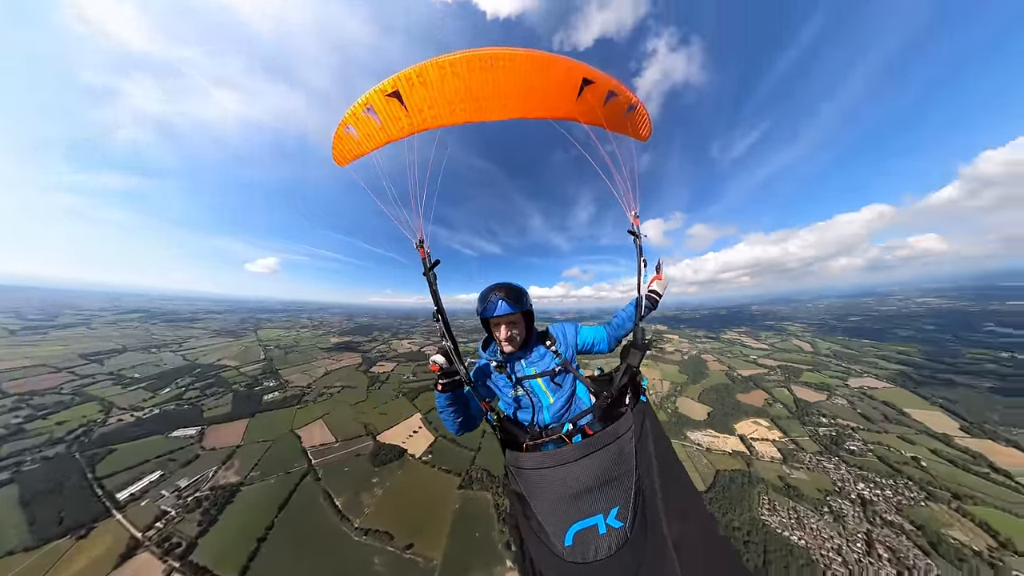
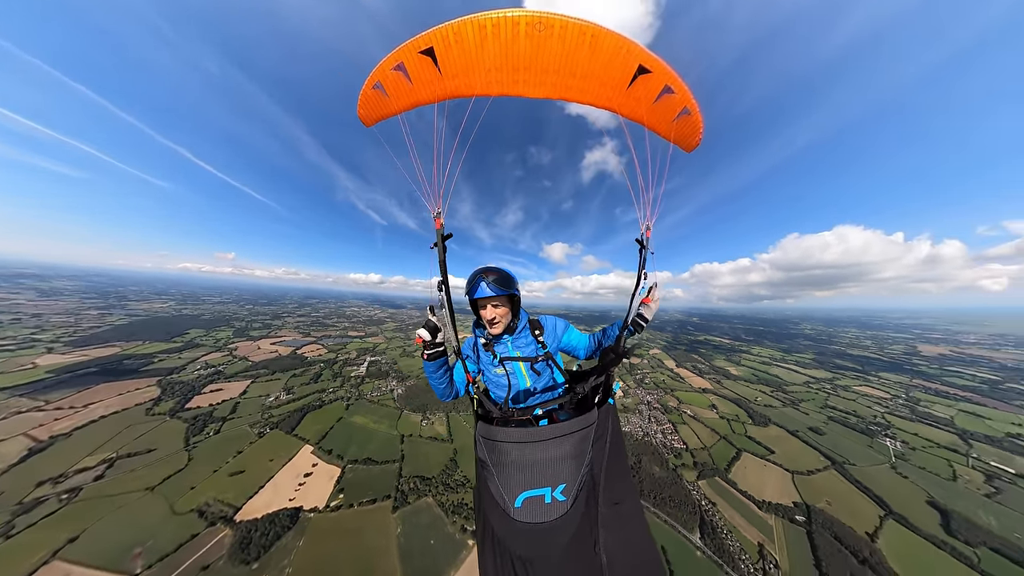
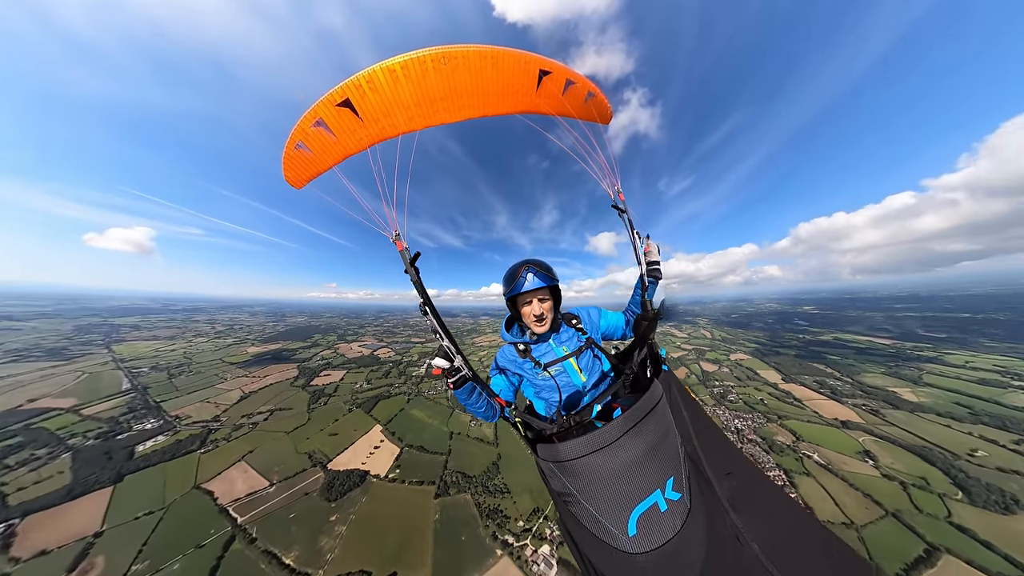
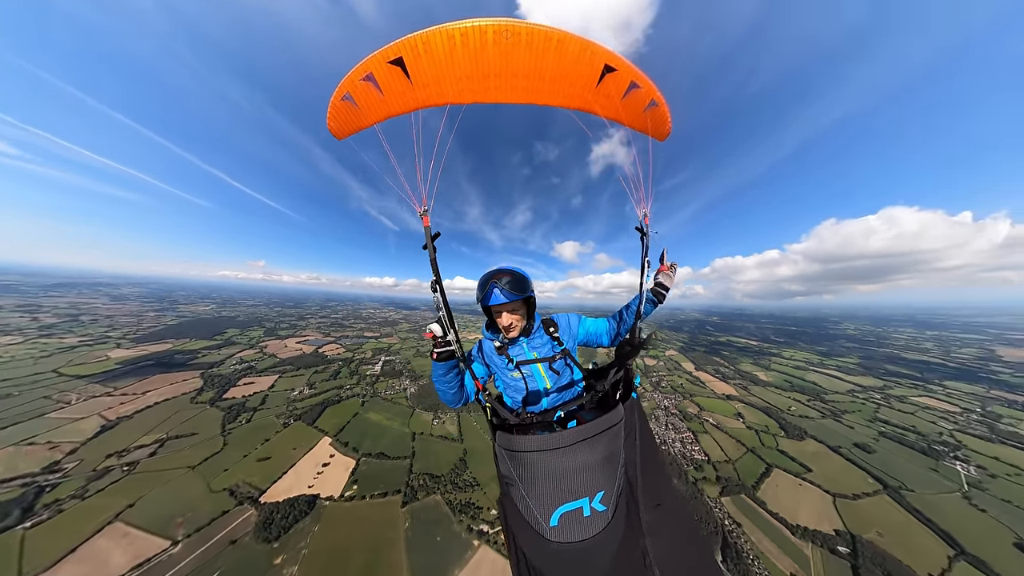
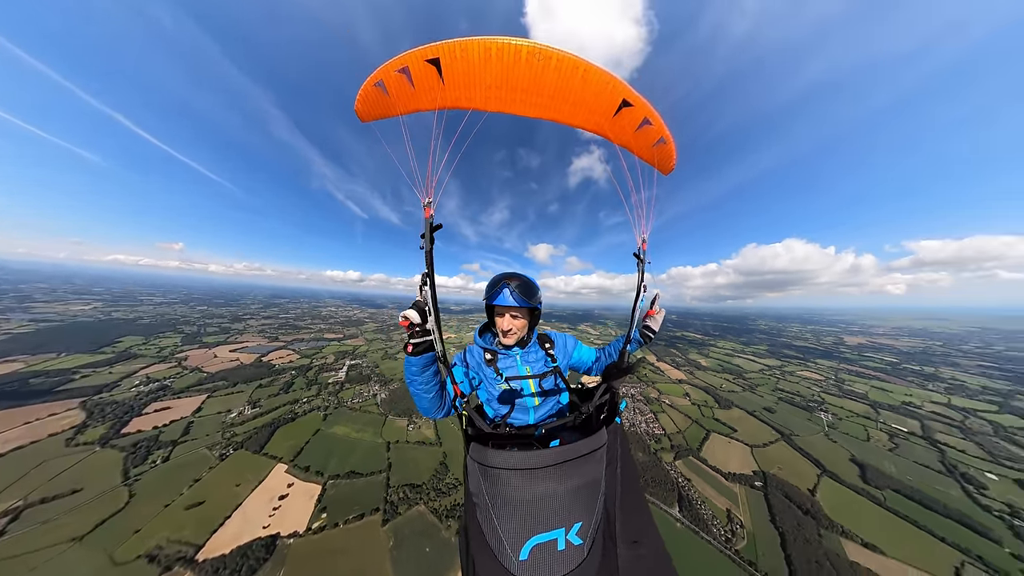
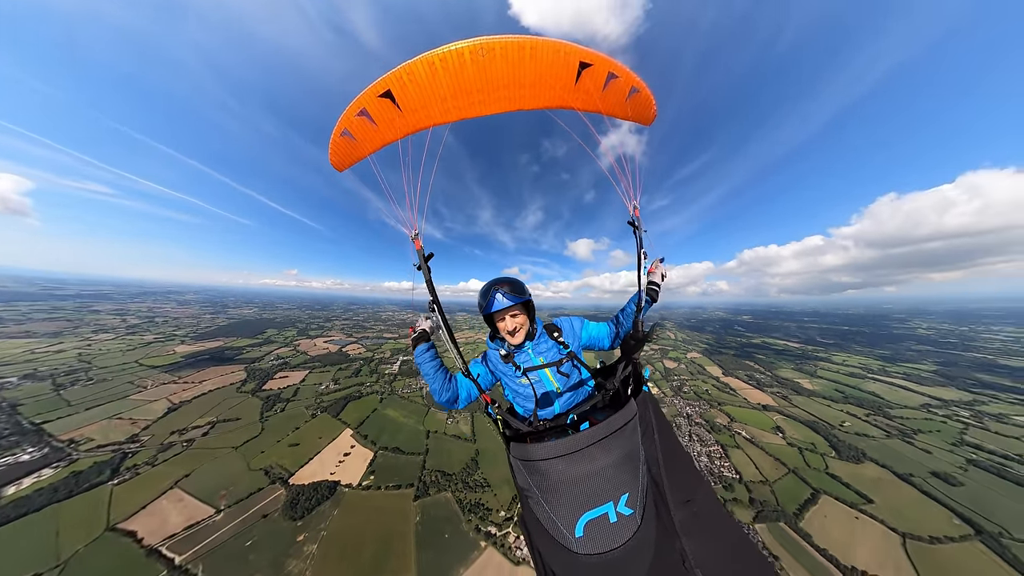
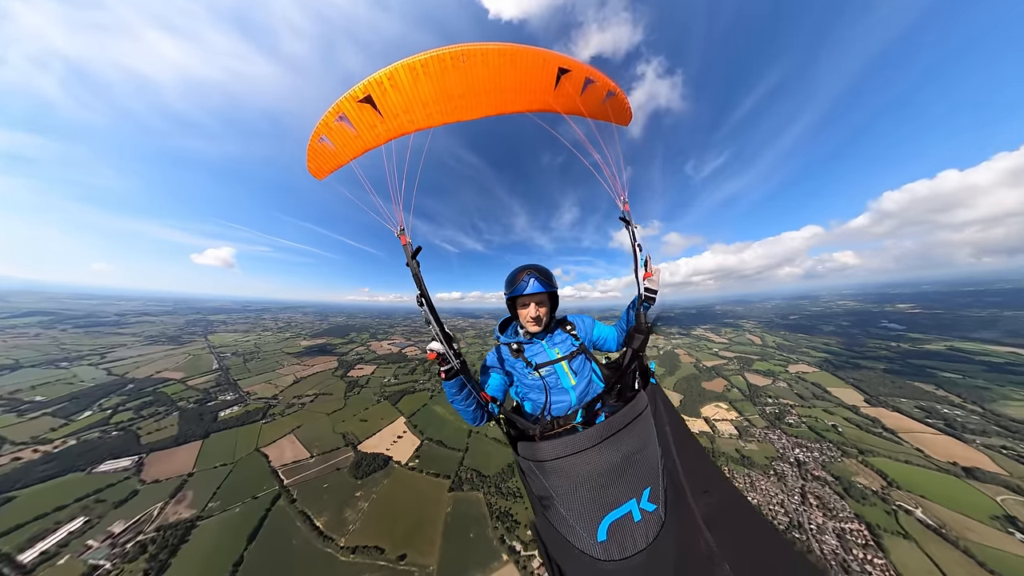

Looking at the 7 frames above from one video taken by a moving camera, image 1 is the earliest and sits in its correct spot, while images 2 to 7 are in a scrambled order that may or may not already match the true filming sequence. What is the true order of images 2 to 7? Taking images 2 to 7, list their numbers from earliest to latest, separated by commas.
7, 3, 6, 4, 2, 5
